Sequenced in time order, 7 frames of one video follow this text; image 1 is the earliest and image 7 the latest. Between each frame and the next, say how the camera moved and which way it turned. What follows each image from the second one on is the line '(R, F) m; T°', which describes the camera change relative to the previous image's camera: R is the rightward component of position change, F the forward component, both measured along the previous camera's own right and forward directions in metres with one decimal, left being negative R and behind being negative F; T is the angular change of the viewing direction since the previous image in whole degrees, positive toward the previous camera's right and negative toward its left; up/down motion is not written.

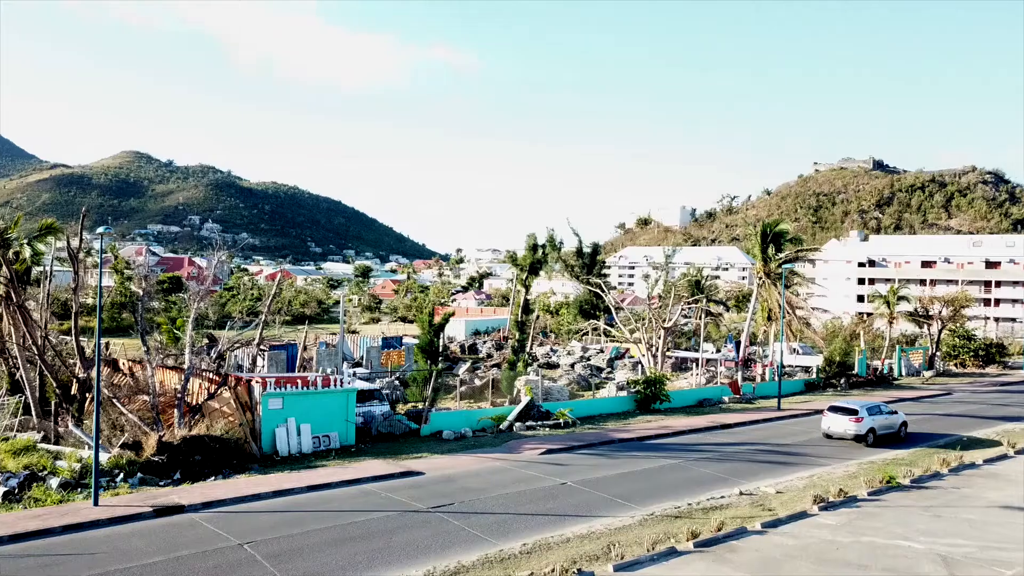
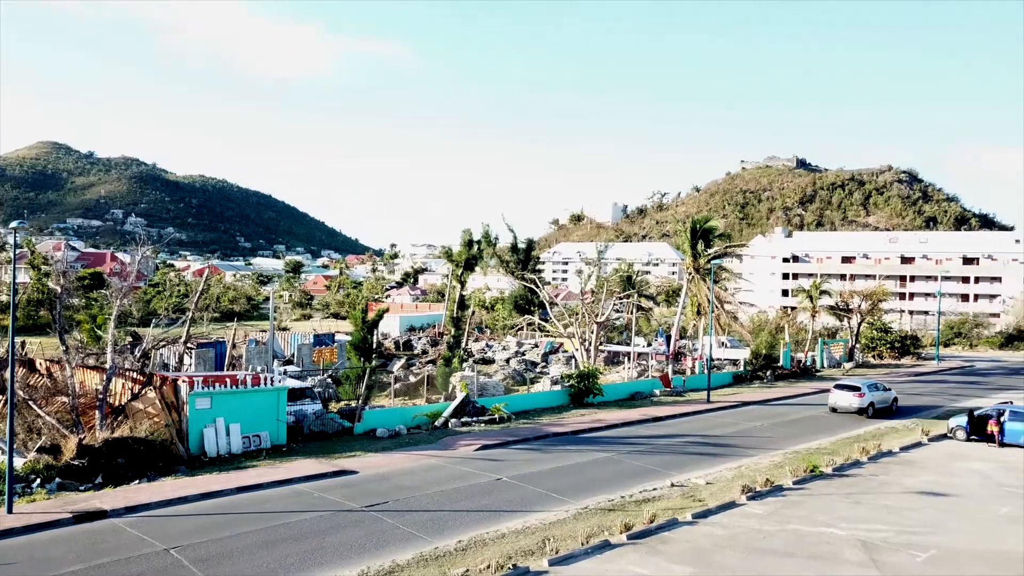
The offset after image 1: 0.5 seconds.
(0.0, 0.0) m; +5°
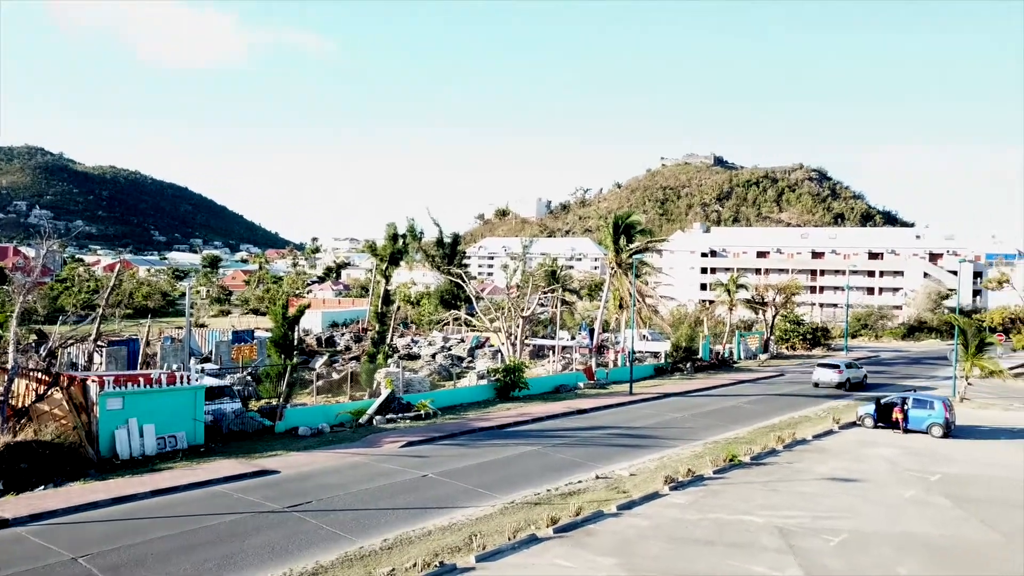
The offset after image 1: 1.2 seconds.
(0.0, +0.1) m; +5°
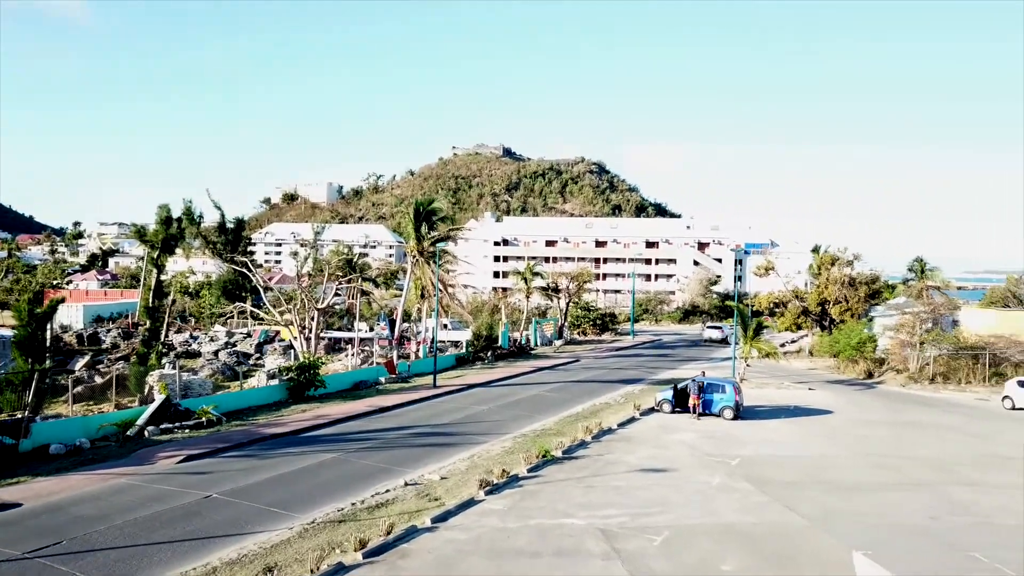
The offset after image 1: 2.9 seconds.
(-0.1, +1.3) m; +15°
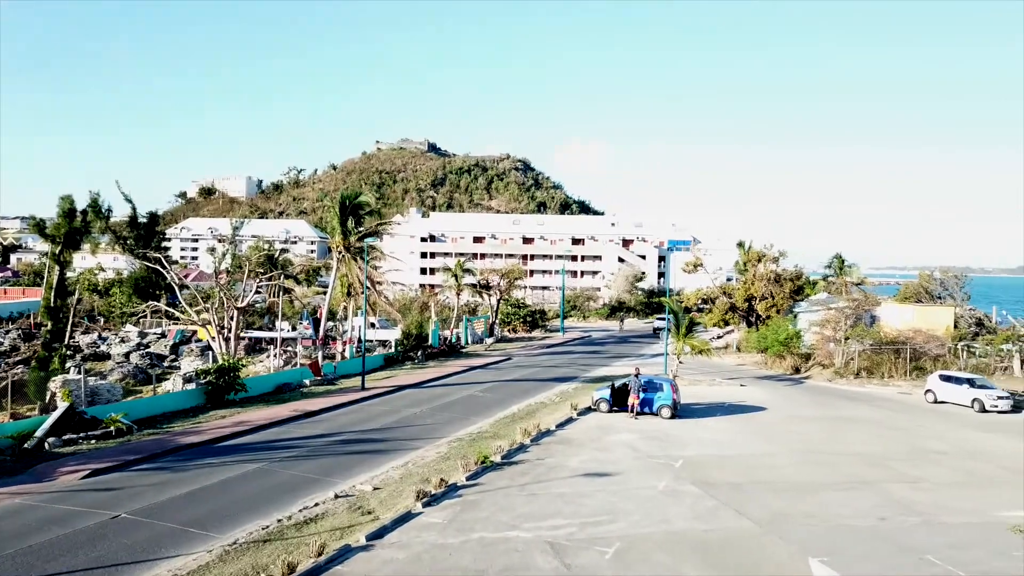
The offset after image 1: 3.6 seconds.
(-0.2, +0.8) m; +5°
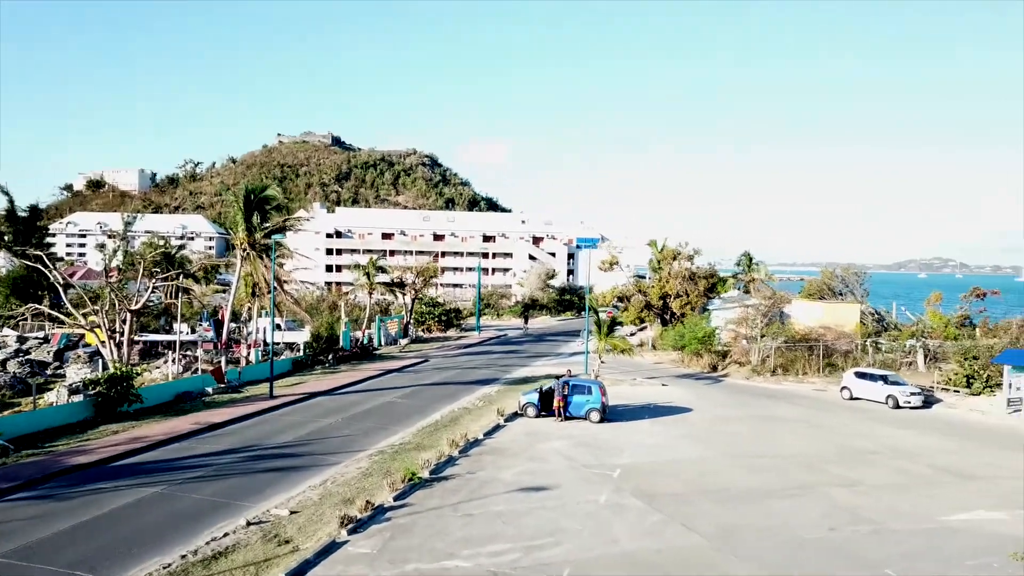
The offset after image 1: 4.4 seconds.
(-0.4, +1.1) m; +7°
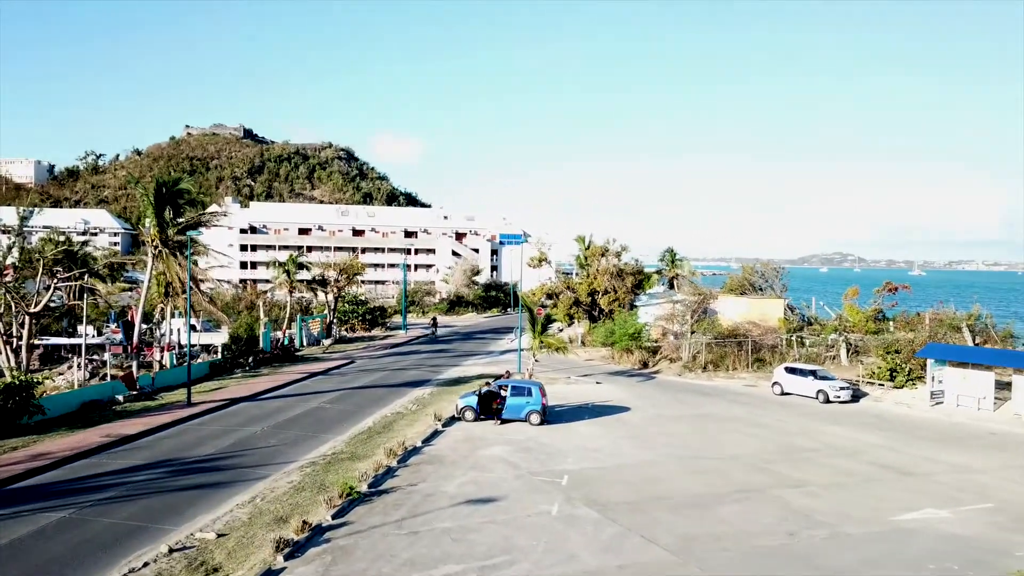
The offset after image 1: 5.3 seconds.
(-0.4, +0.8) m; +6°
